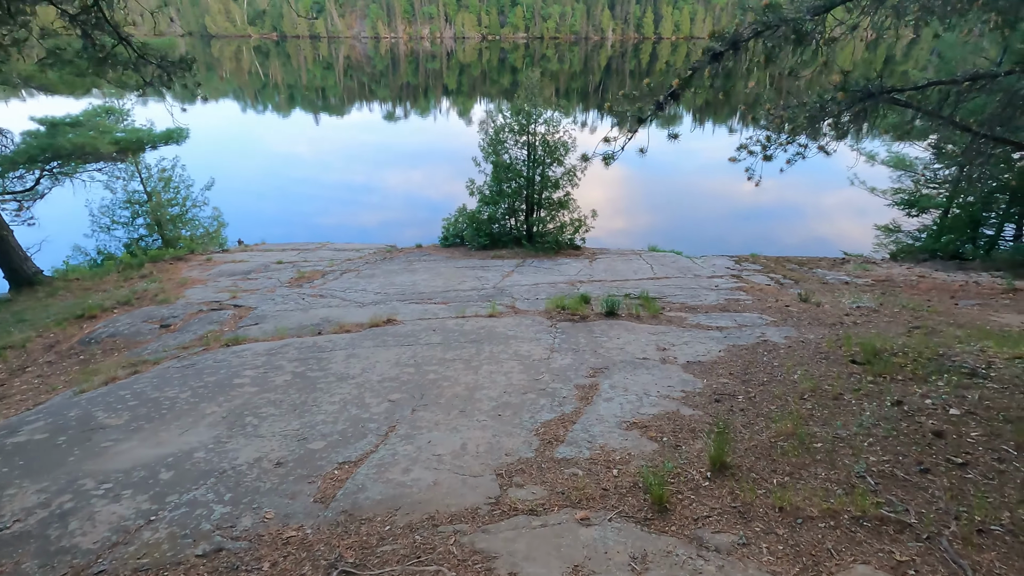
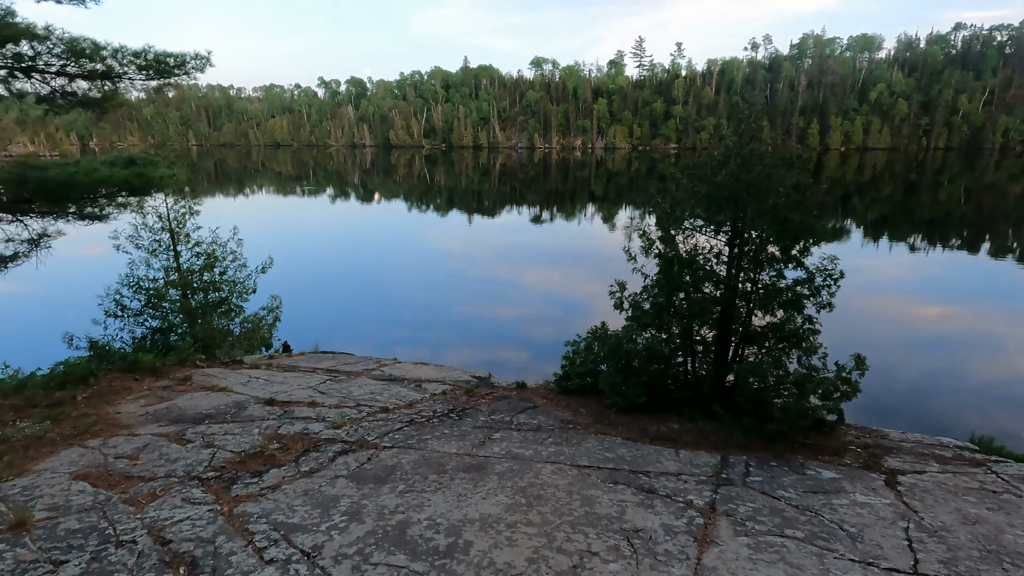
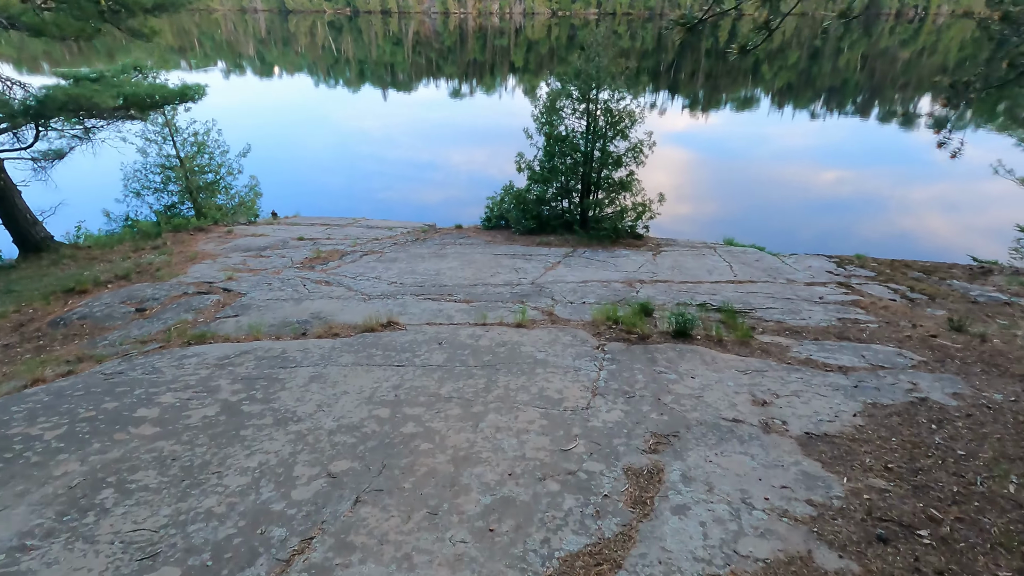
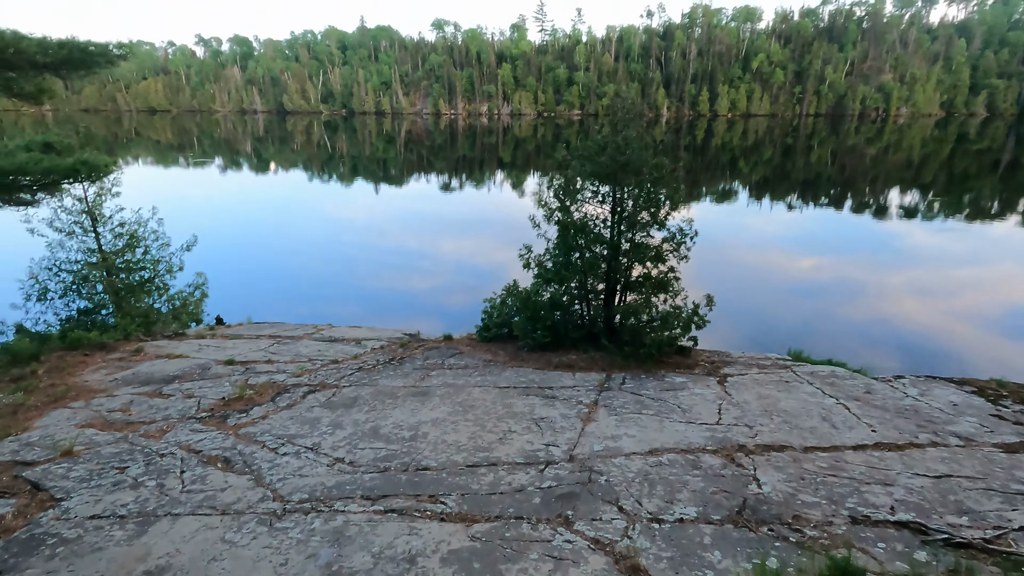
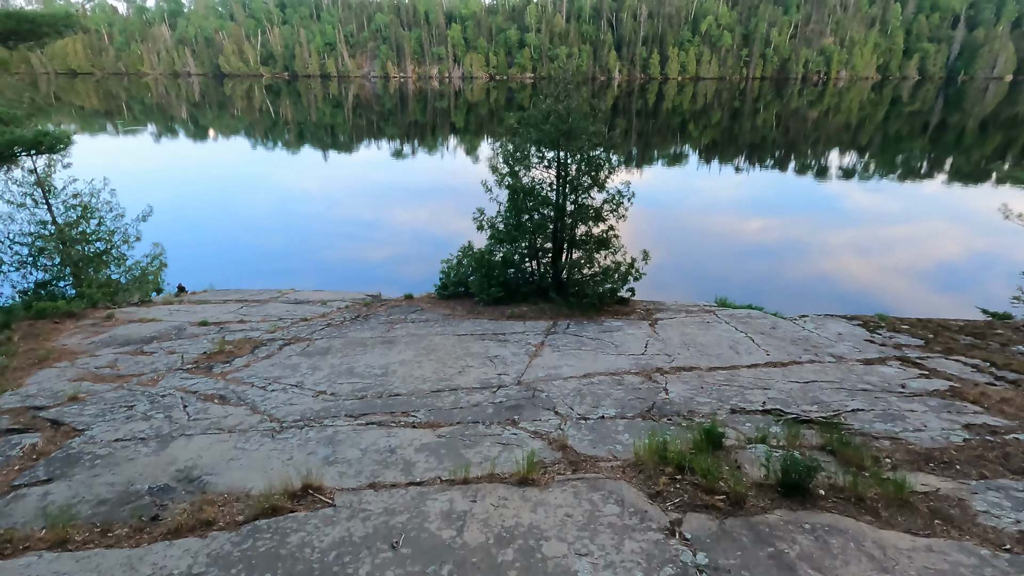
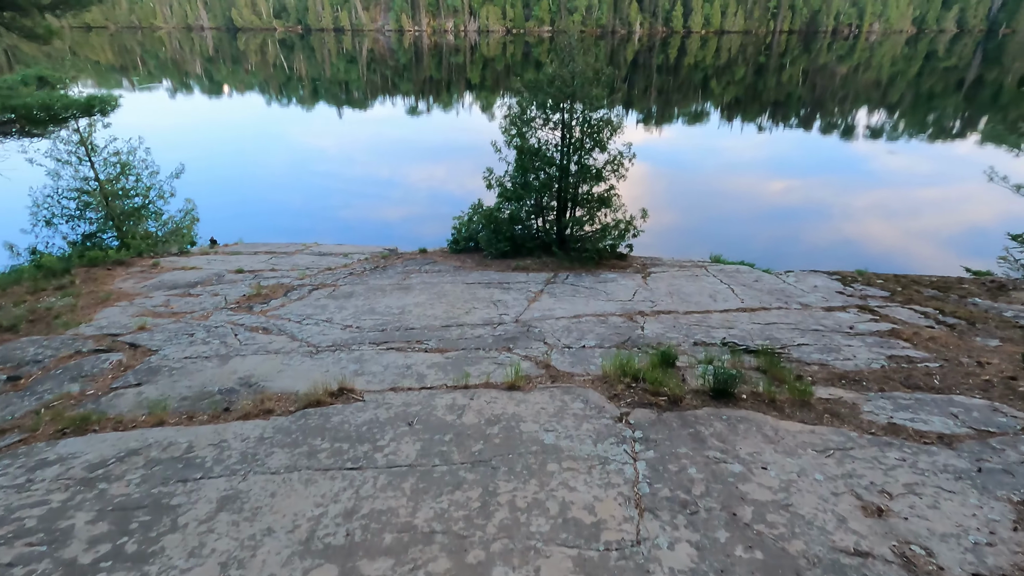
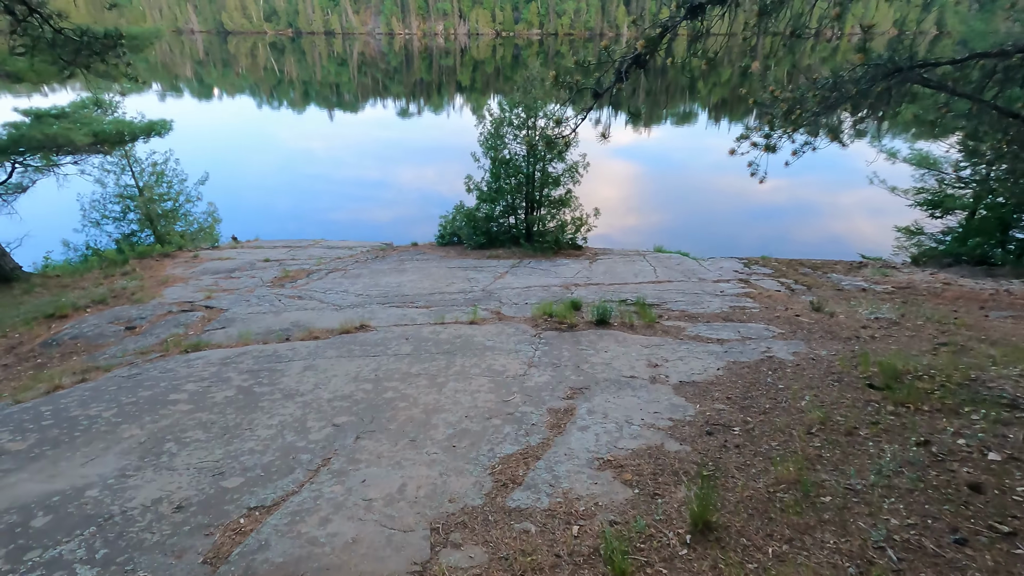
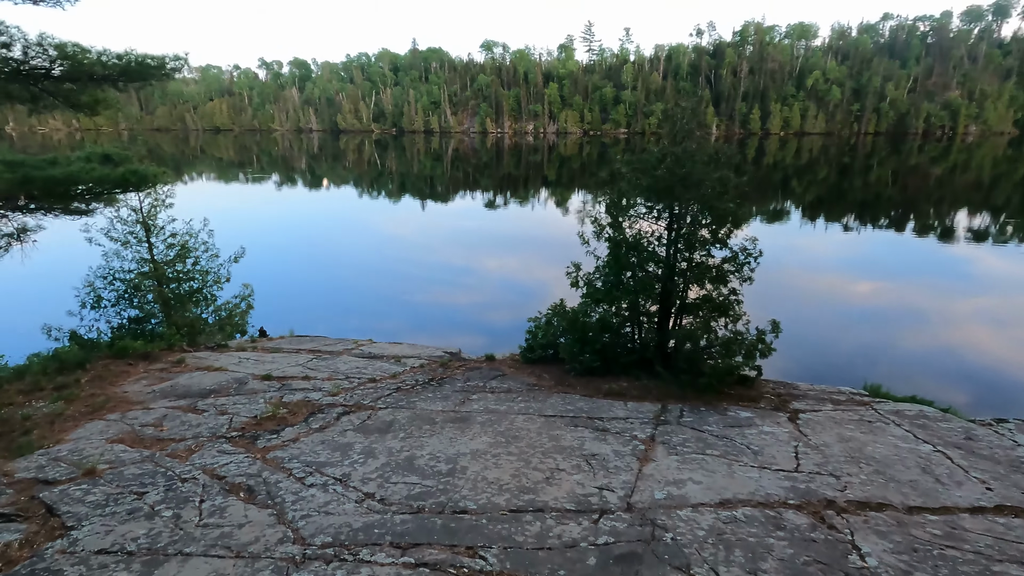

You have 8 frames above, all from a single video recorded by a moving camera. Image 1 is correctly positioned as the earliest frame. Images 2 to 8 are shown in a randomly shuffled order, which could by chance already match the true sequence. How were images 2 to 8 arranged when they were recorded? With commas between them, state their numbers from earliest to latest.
7, 3, 6, 5, 4, 8, 2
